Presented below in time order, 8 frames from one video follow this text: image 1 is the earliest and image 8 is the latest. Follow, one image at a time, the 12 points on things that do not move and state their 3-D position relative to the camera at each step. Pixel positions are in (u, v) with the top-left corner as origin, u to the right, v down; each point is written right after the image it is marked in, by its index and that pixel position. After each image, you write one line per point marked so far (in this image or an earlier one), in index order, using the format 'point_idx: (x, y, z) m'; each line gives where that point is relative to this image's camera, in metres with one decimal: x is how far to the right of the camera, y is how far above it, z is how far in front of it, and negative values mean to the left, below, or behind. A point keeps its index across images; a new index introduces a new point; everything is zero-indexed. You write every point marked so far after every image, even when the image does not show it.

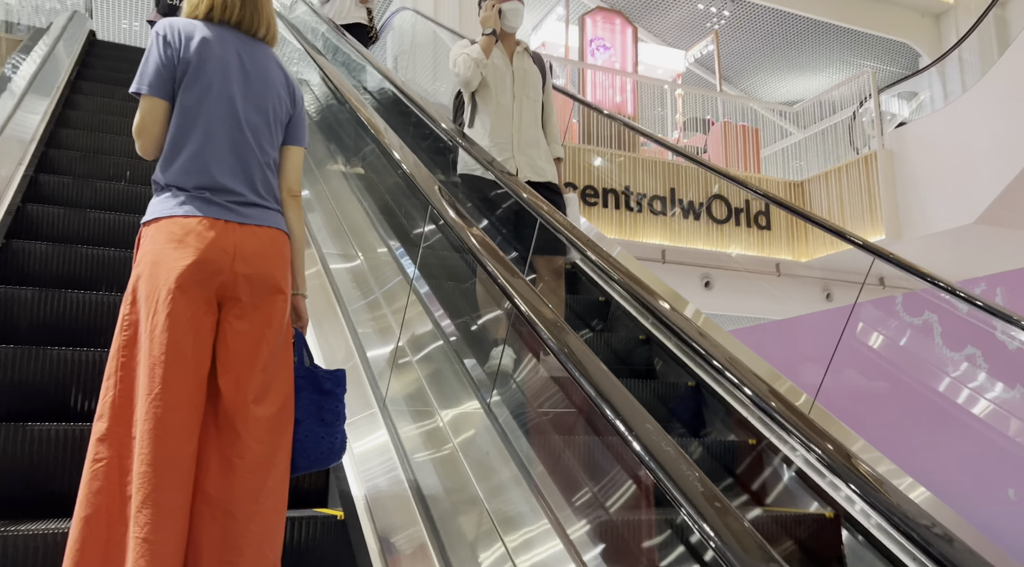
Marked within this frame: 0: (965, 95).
0: (+3.7, +1.5, +6.8) m
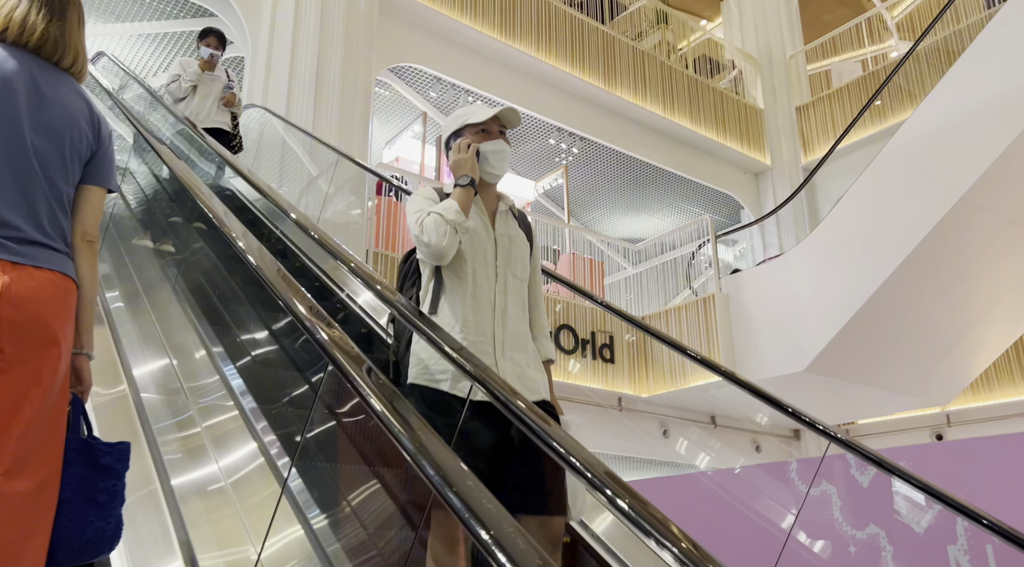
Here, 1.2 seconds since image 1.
0: (+2.4, +0.3, +7.3) m
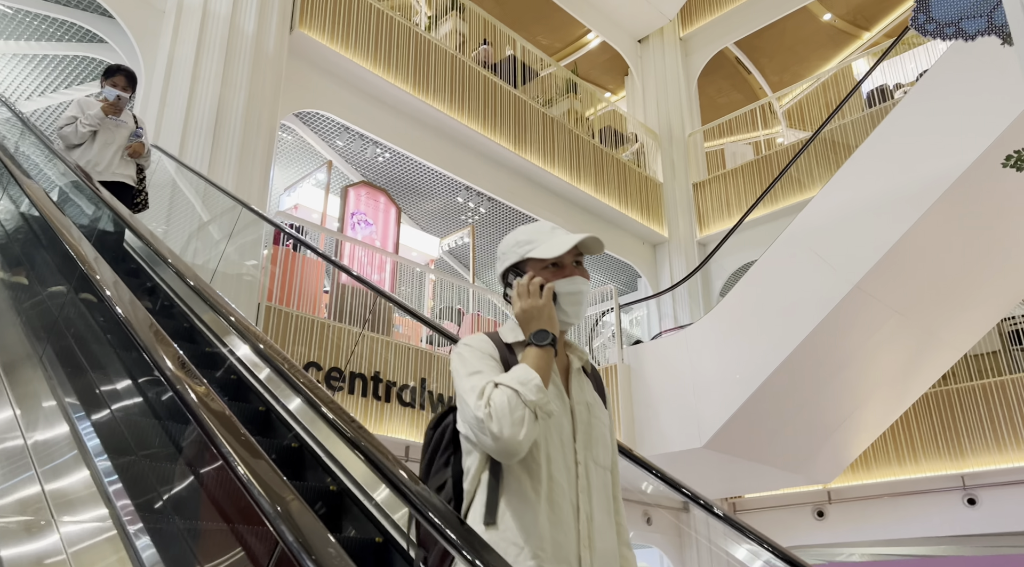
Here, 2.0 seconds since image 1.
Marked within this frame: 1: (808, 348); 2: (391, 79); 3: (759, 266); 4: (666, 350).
0: (+1.6, -0.4, +7.3) m
1: (+2.2, -0.5, +6.4) m
2: (-1.1, +1.9, +7.8) m
3: (+2.0, +0.1, +6.9) m
4: (+1.4, -0.6, +7.5) m
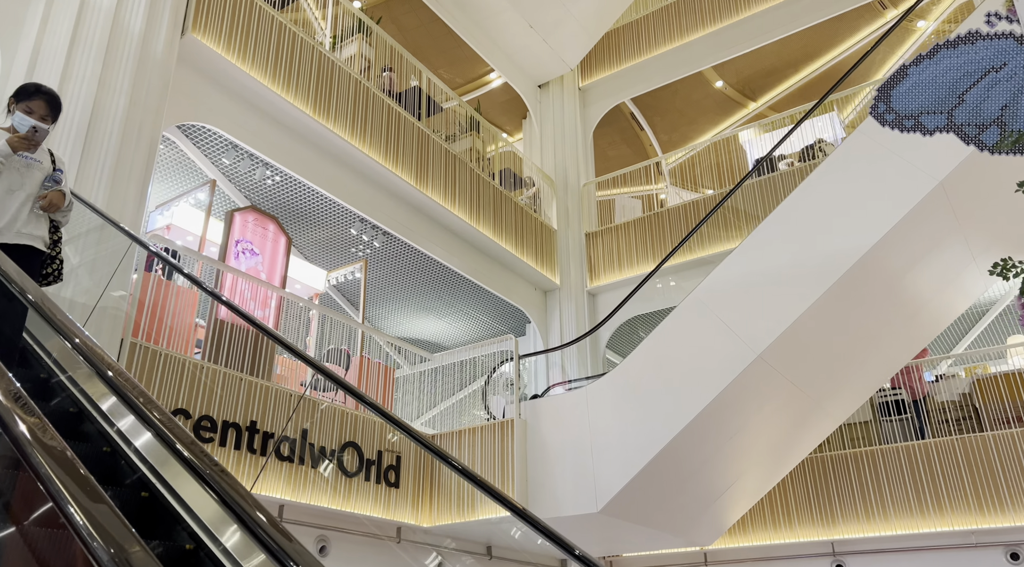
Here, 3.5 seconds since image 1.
0: (+0.7, -0.9, +7.1) m
1: (+1.4, -1.0, +6.3) m
2: (-1.9, +1.6, +7.2) m
3: (+1.2, -0.3, +6.7) m
4: (+0.4, -1.1, +7.3) m
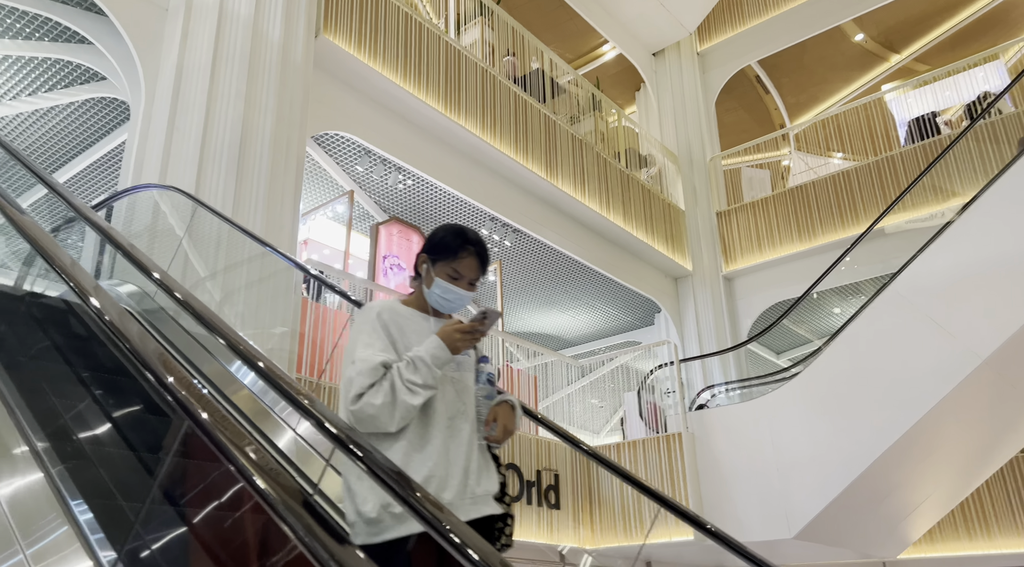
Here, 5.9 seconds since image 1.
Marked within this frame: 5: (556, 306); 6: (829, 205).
0: (+1.9, -0.8, +6.4) m
1: (+2.6, -1.0, +5.5) m
2: (-0.7, +1.5, +6.6) m
3: (+2.4, -0.3, +6.0) m
4: (+1.7, -1.0, +6.6) m
5: (+0.5, -0.3, +10.3) m
6: (+3.5, +0.9, +9.4) m
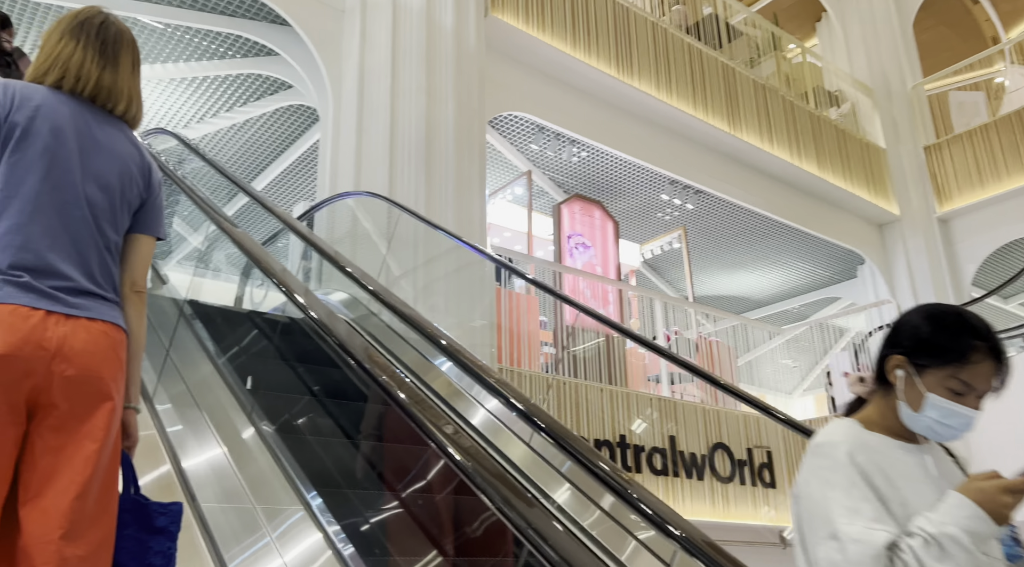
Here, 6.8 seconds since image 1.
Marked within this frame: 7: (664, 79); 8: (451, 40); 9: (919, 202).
0: (+3.3, -0.5, +5.6) m
1: (+3.9, -0.6, +4.6) m
2: (+0.6, +1.6, +6.2) m
3: (+3.7, +0.1, +5.1) m
4: (+3.2, -0.7, +5.9) m
5: (+2.7, +0.2, +9.6) m
6: (+5.3, +1.5, +8.1) m
7: (+1.2, +1.7, +6.9) m
8: (-0.4, +1.5, +5.3) m
9: (+4.4, +0.9, +9.1) m
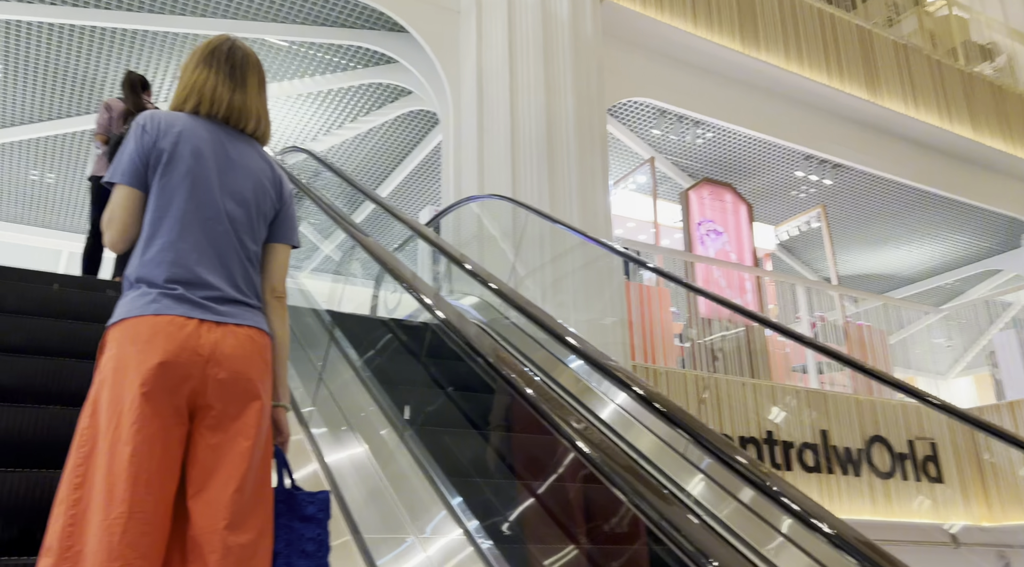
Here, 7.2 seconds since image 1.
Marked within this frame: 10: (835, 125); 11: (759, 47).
0: (+4.0, -0.3, +4.9) m
1: (+4.4, -0.4, +3.8) m
2: (+1.3, +1.7, +6.0) m
3: (+4.3, +0.3, +4.3) m
4: (+3.9, -0.5, +5.2) m
5: (+4.0, +0.5, +9.0) m
6: (+6.3, +1.8, +7.0) m
7: (+2.1, +1.8, +6.5) m
8: (+0.2, +1.5, +5.2) m
9: (+5.6, +1.2, +8.2) m
10: (+2.7, +1.3, +7.1) m
11: (+1.8, +1.8, +6.3) m
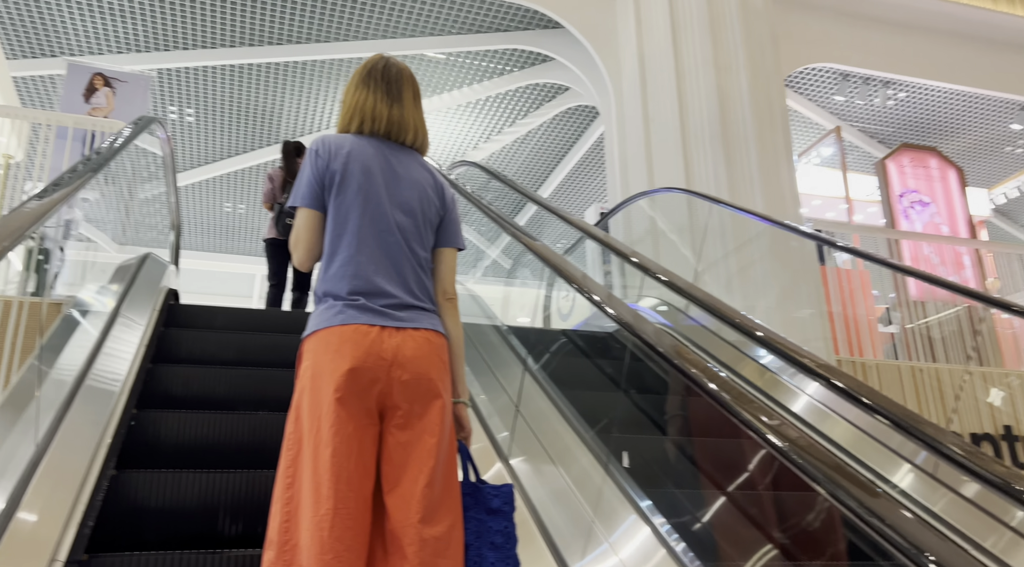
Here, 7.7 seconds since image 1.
0: (+4.6, +0.1, +3.6) m
1: (+4.7, -0.1, +2.4) m
2: (+2.2, +1.9, +5.4) m
3: (+4.6, +0.6, +3.0) m
4: (+4.6, -0.2, +3.9) m
5: (+5.7, +0.8, +7.5) m
6: (+7.2, +2.3, +5.0) m
7: (+3.1, +2.0, +5.7) m
8: (+0.9, +1.6, +4.9) m
9: (+6.9, +1.6, +6.3) m
10: (+3.8, +1.5, +6.1) m
11: (+2.7, +2.0, +5.6) m
